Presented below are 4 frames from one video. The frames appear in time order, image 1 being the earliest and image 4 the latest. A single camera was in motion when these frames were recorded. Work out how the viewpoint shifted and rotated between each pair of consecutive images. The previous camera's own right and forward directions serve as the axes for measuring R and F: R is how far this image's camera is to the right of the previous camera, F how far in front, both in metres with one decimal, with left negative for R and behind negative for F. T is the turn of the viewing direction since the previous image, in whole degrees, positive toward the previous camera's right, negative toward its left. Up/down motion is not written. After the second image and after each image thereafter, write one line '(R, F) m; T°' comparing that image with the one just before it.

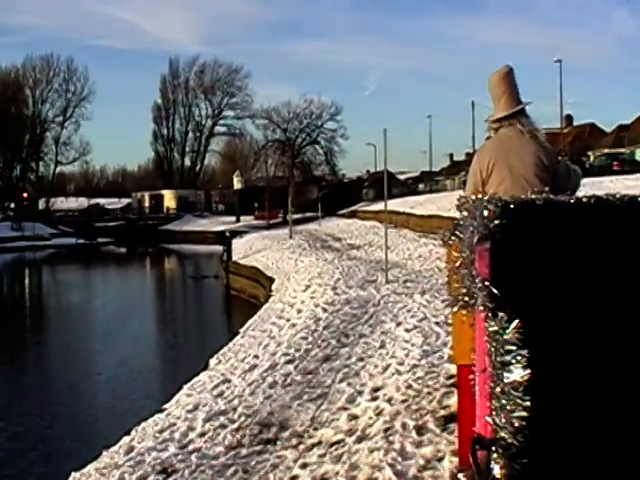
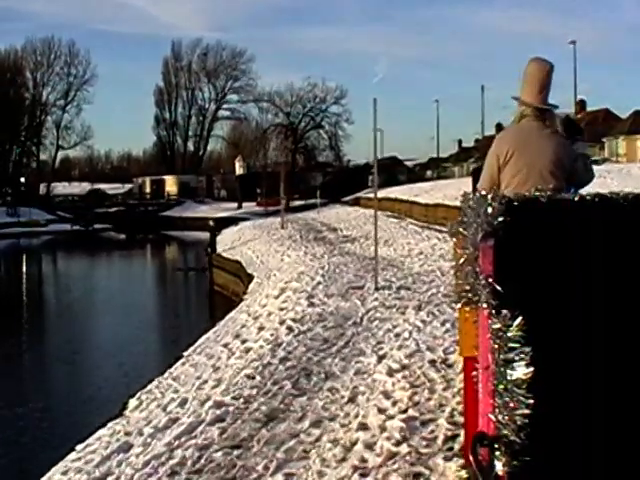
(+0.2, +1.4) m; 0°
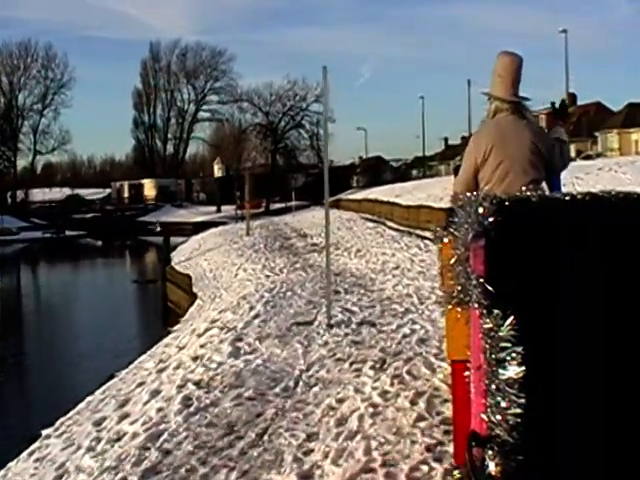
(+0.3, +1.6) m; +1°
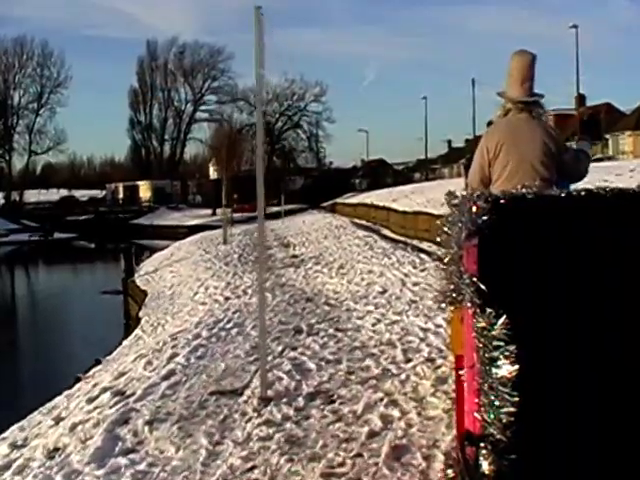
(+0.2, +1.5) m; 0°
